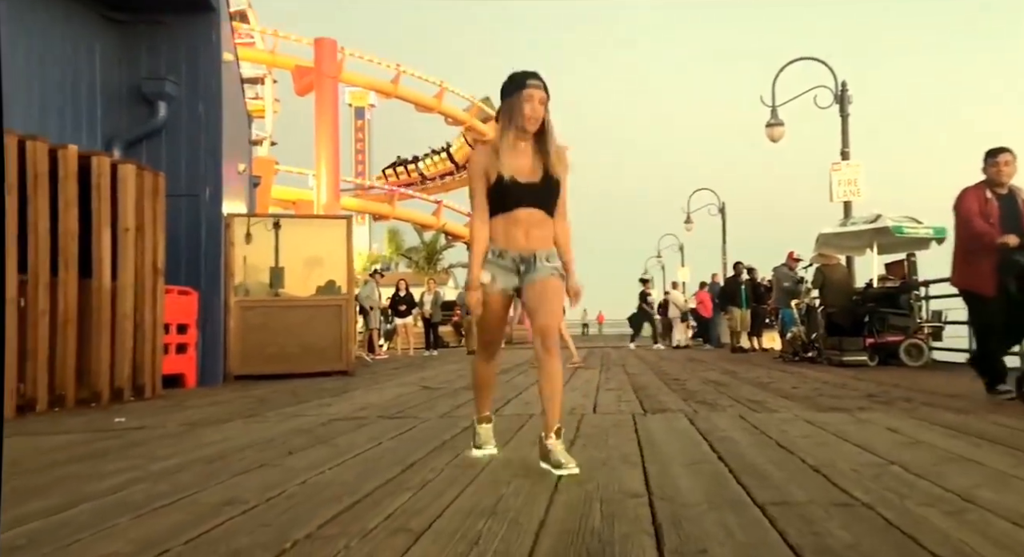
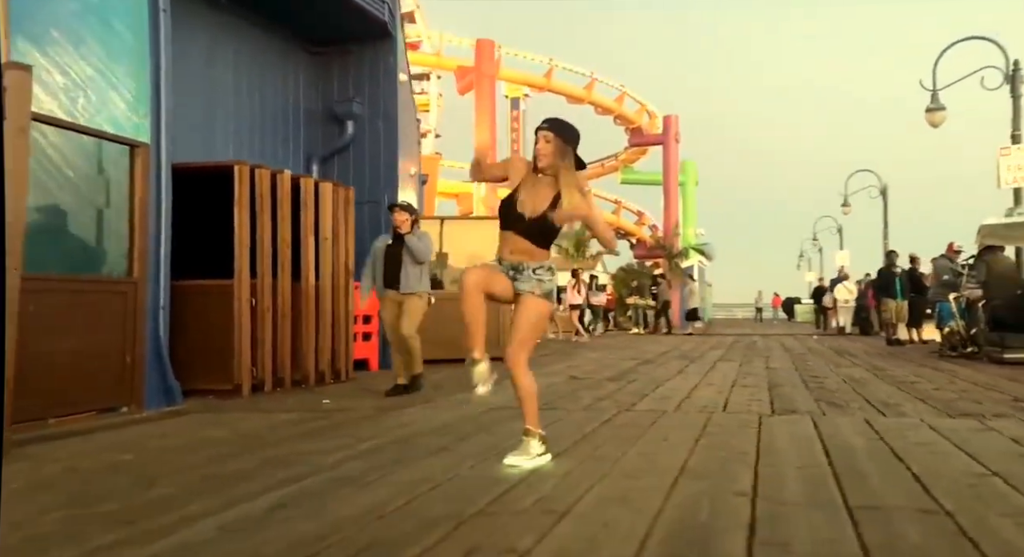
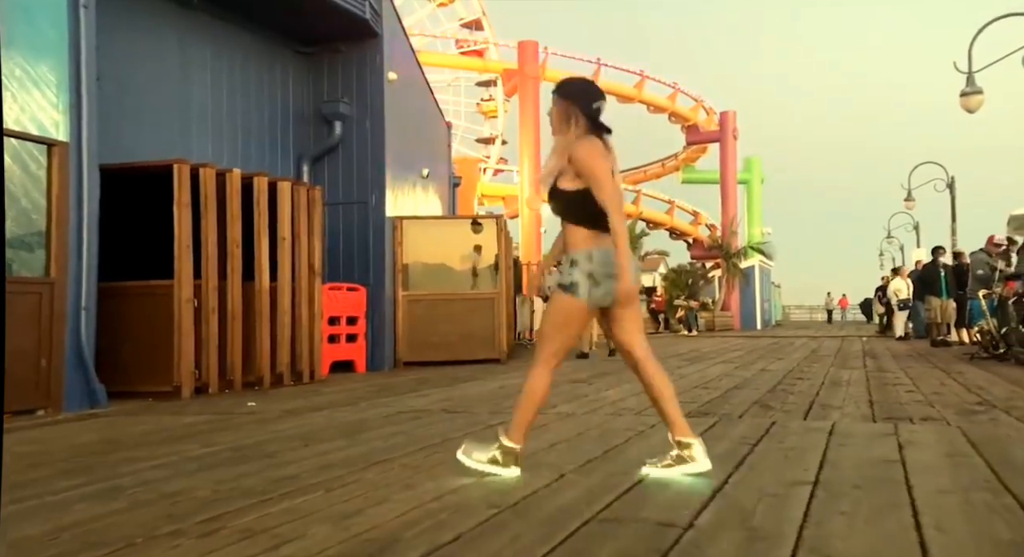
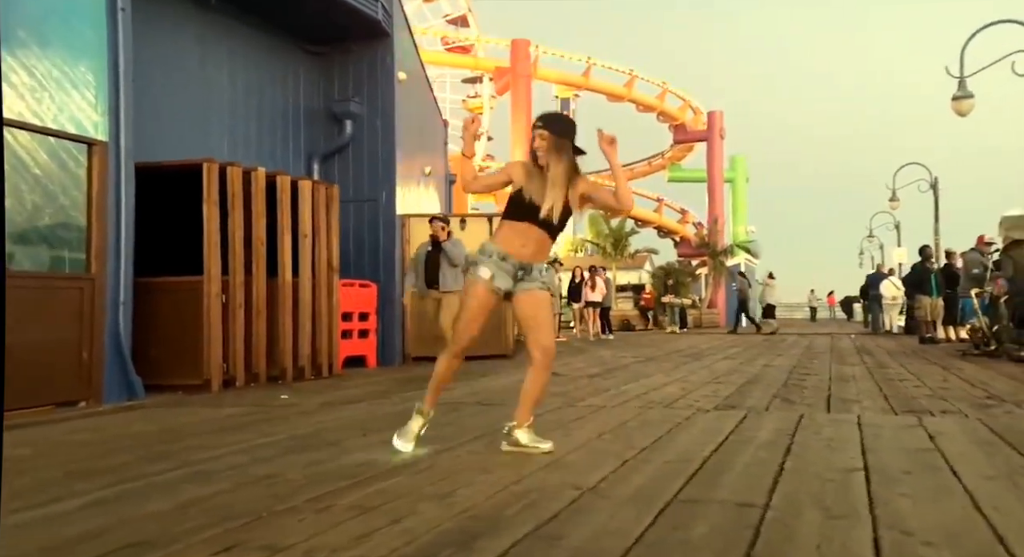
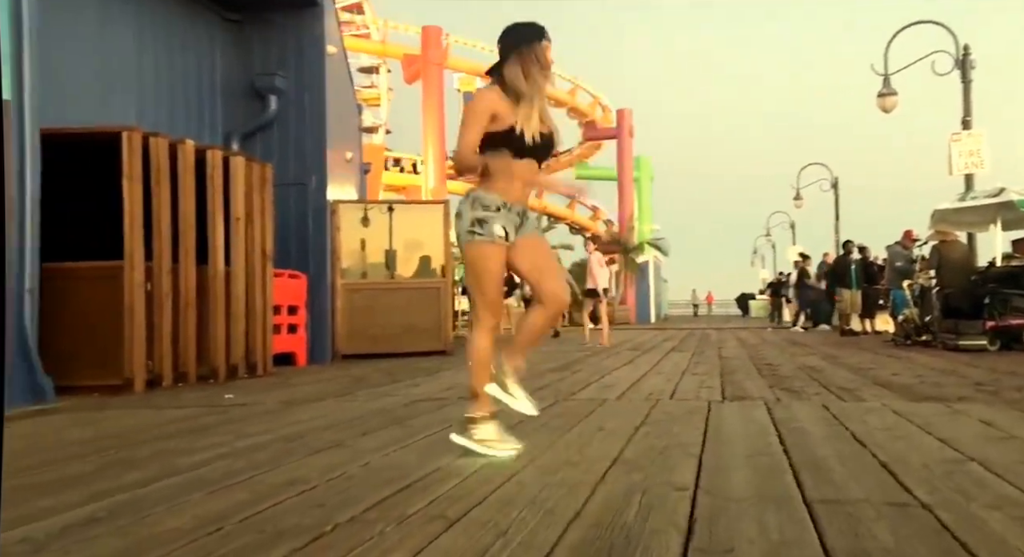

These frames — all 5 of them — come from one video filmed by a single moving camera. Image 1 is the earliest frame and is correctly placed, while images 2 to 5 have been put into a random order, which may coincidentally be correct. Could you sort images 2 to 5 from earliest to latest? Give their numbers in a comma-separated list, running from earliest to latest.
5, 3, 4, 2
